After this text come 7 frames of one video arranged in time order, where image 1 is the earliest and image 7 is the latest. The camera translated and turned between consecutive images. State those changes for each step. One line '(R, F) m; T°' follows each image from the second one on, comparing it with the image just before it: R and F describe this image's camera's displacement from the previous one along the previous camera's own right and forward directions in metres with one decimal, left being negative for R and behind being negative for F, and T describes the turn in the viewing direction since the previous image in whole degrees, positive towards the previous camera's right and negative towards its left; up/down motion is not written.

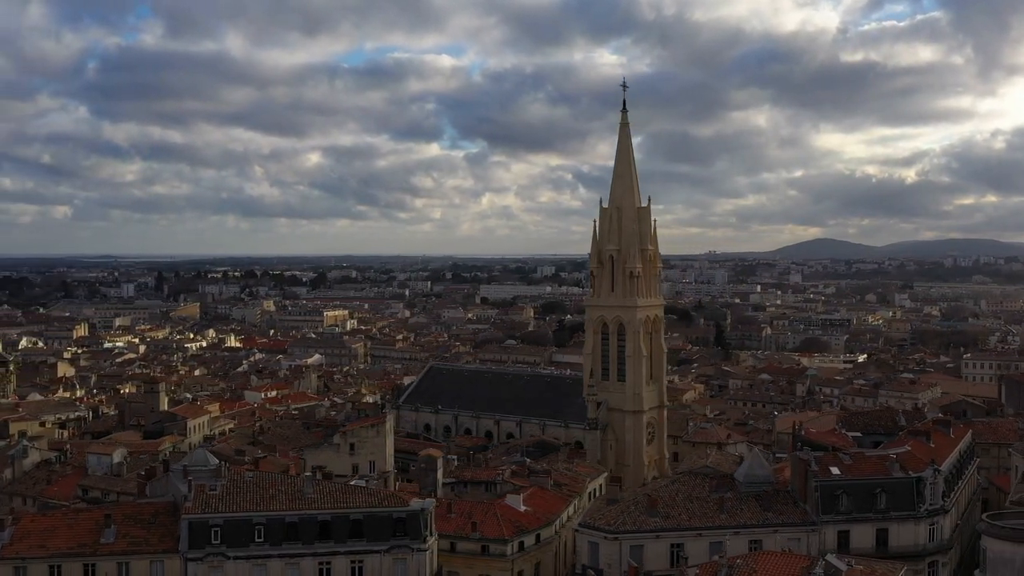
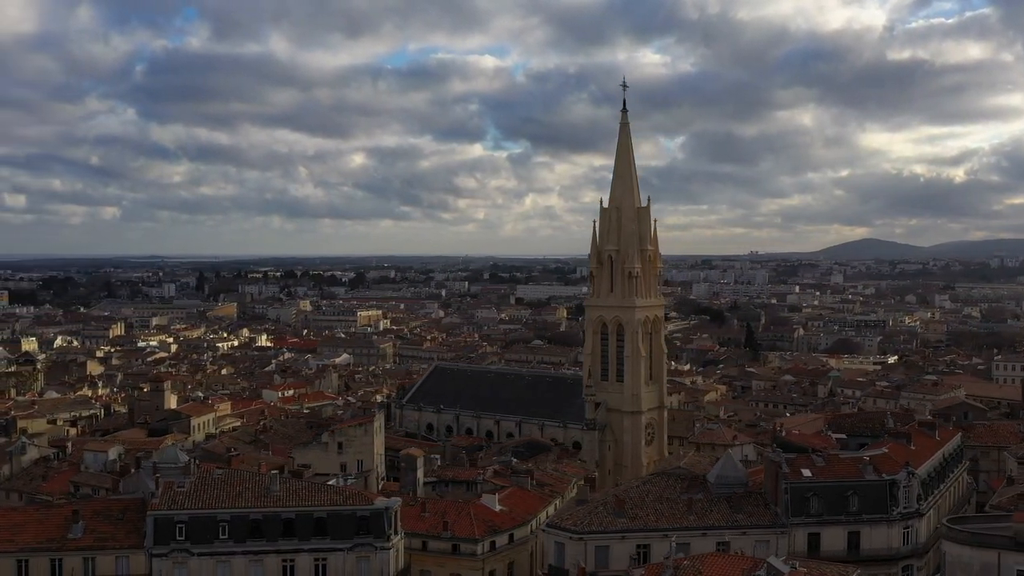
(+2.1, 0.0) m; -2°
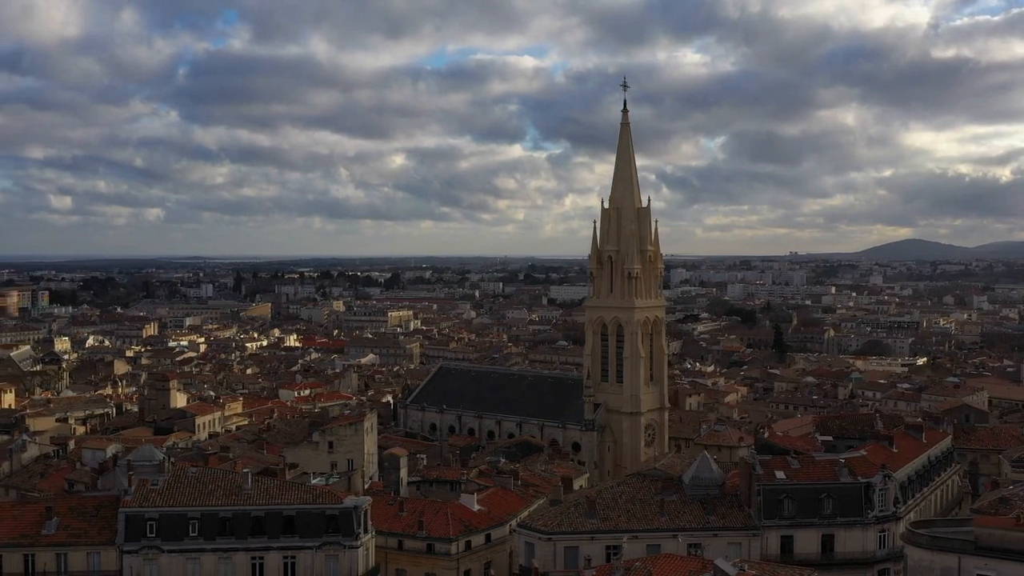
(+1.9, 0.0) m; -2°
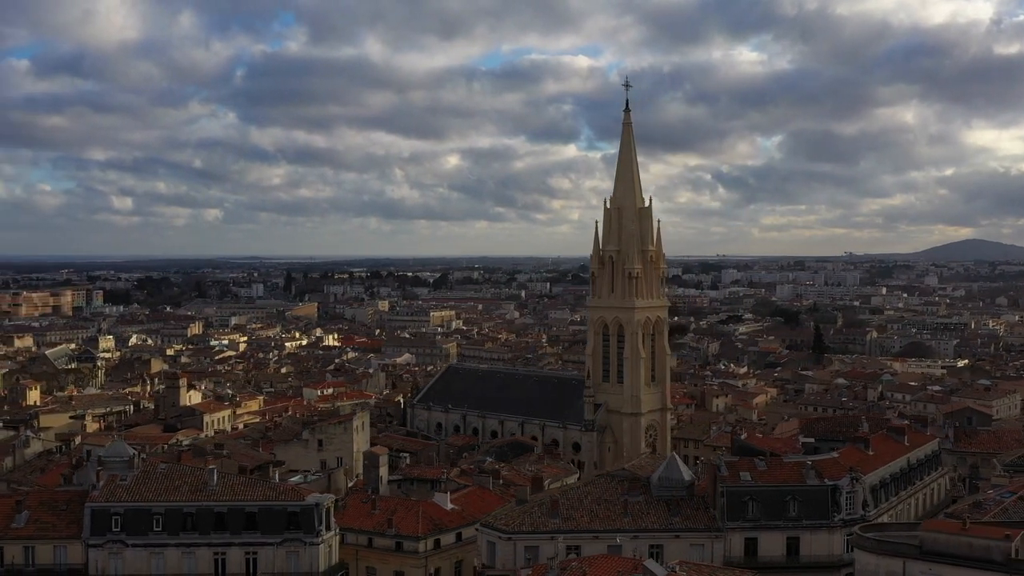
(+2.5, 0.0) m; -3°
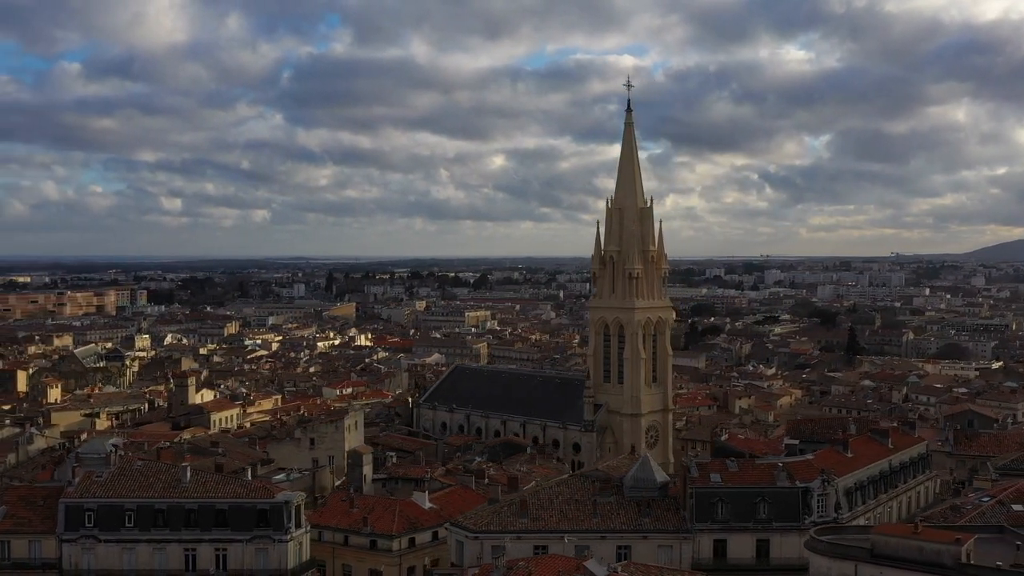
(+2.1, 0.0) m; -2°
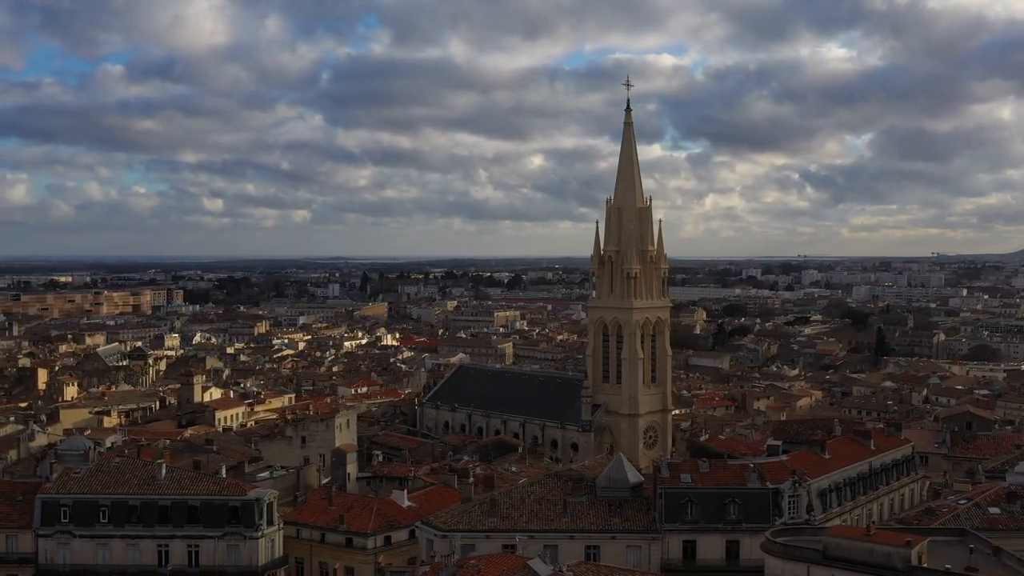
(+1.9, 0.0) m; -2°
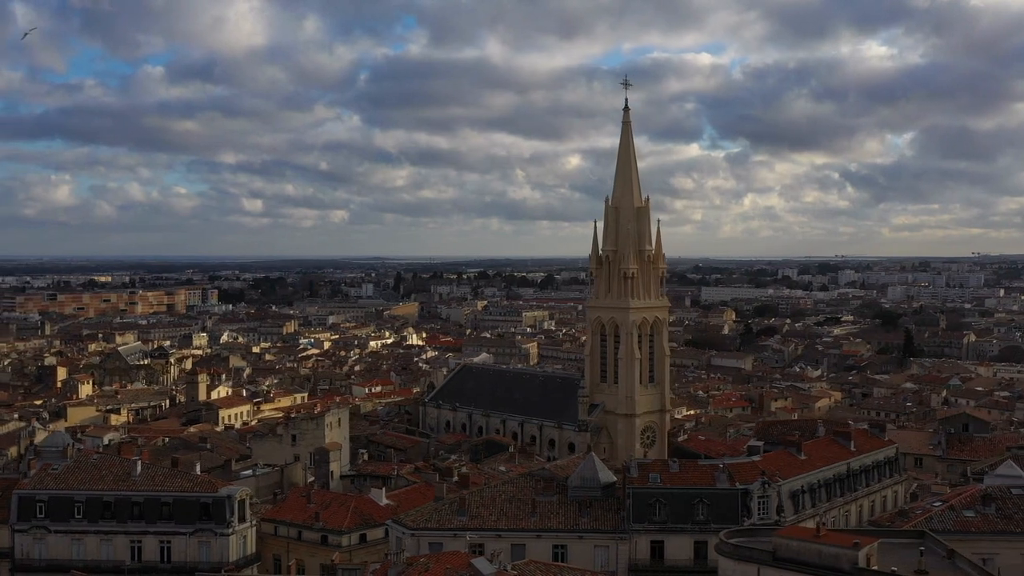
(+1.9, 0.0) m; -2°
